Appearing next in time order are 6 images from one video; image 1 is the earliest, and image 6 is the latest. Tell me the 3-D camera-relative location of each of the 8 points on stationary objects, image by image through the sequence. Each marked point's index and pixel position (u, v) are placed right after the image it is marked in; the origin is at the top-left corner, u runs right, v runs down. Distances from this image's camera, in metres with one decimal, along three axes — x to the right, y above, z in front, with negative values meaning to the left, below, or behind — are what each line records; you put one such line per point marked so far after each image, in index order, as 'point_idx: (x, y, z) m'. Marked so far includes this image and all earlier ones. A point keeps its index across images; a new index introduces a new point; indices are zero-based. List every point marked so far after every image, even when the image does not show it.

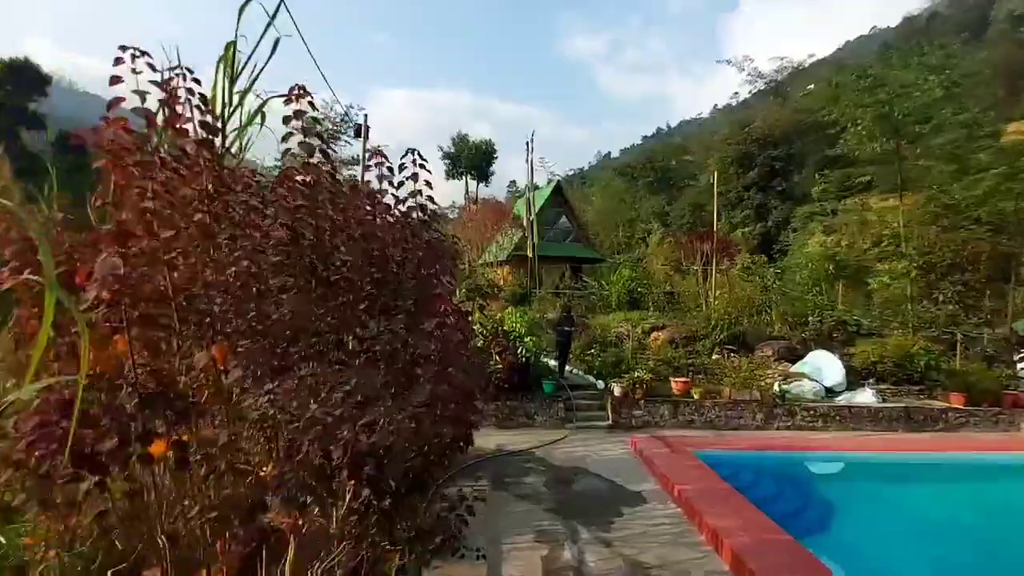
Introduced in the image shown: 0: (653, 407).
0: (+2.6, -2.2, +9.1) m
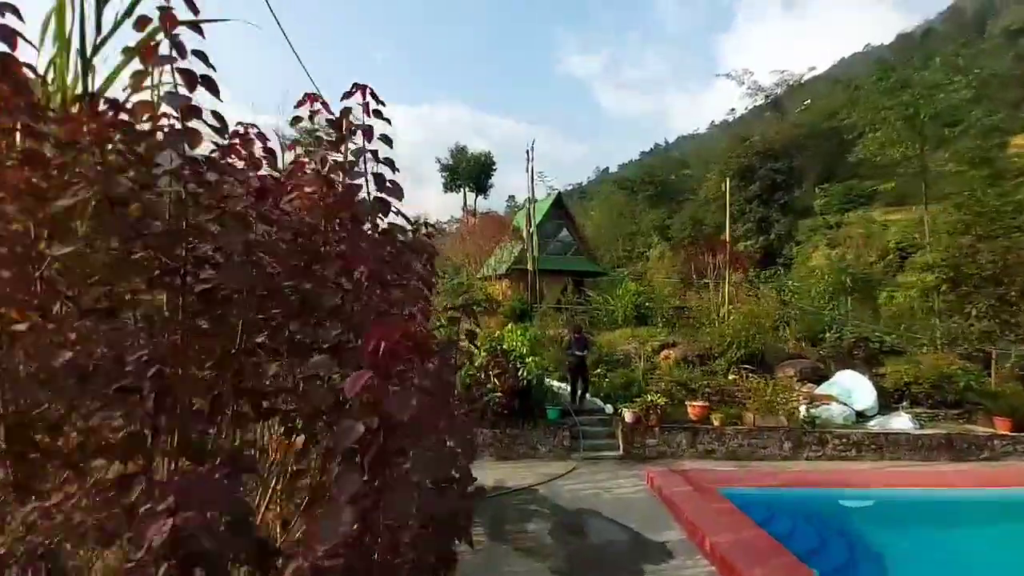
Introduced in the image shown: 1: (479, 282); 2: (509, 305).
0: (+2.6, -2.4, +8.2) m
1: (-1.1, +0.2, +16.8) m
2: (-0.1, -0.5, +15.9) m
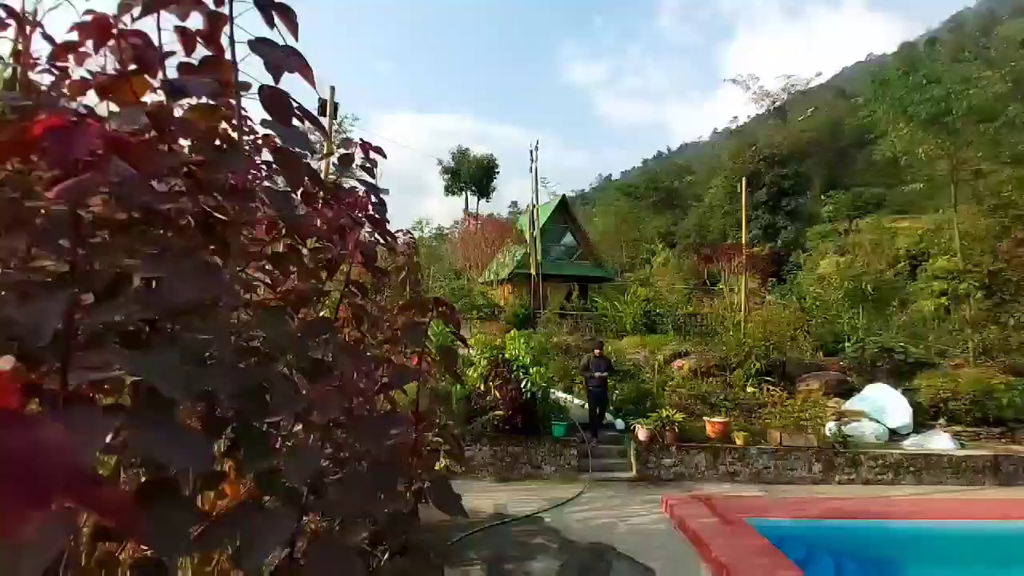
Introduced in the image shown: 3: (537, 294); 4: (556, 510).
0: (+2.6, -2.5, +7.4) m
1: (-1.0, 0.0, +16.1) m
2: (0.0, -0.7, +15.2) m
3: (+0.8, -0.2, +16.2) m
4: (+0.5, -2.7, +6.2) m
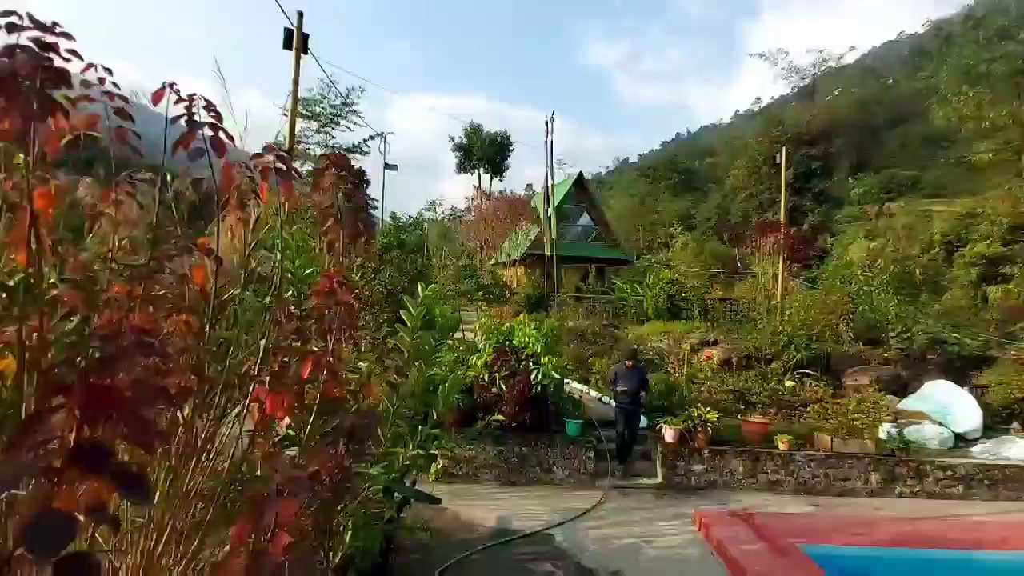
0: (+2.7, -2.2, +6.4) m
1: (-0.7, +0.6, +15.1) m
2: (+0.3, -0.1, +14.2) m
3: (+1.2, +0.4, +15.2) m
4: (+0.6, -2.5, +5.3) m
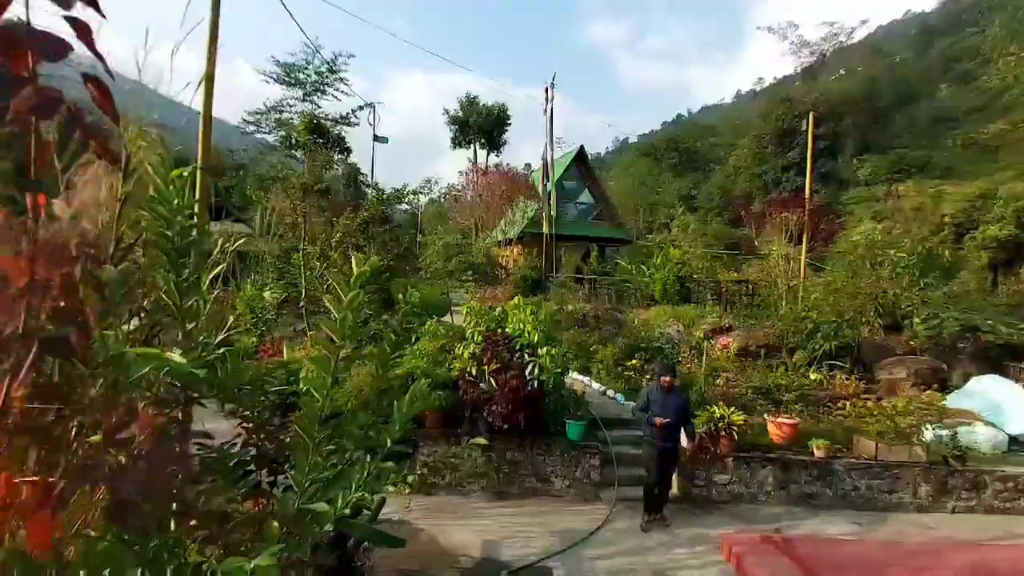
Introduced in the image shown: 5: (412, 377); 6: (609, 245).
0: (+2.6, -2.0, +5.5) m
1: (-0.8, +1.2, +14.1) m
2: (+0.2, +0.4, +13.2) m
3: (+1.1, +0.9, +14.1) m
4: (+0.5, -2.3, +4.4) m
5: (-1.2, -1.0, +5.8) m
6: (+3.6, +1.6, +18.2) m
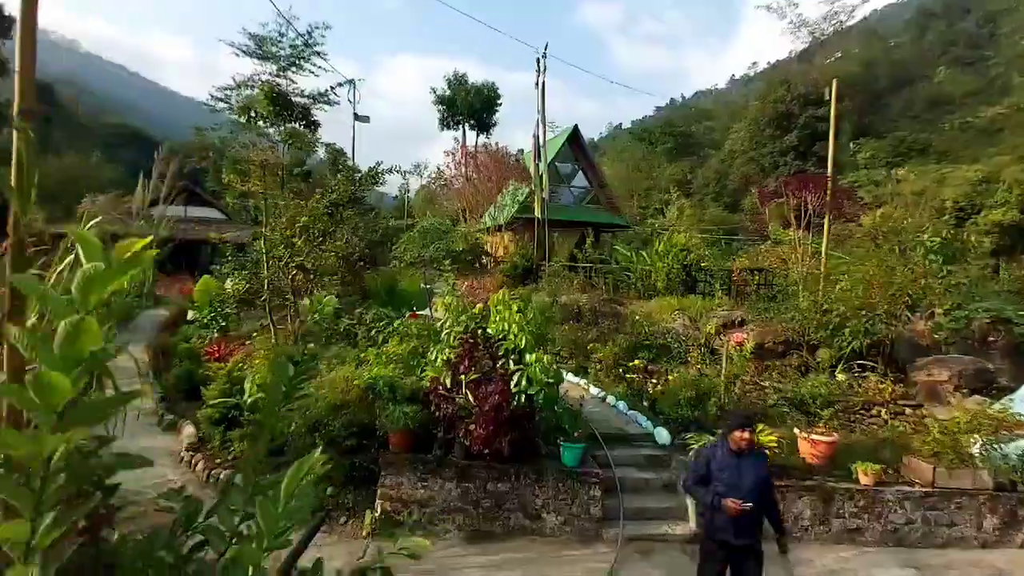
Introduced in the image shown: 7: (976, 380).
0: (+2.4, -1.9, +4.5) m
1: (-1.1, +1.5, +13.0) m
2: (-0.1, +0.6, +12.1) m
3: (+0.8, +1.2, +13.1) m
4: (+0.3, -2.3, +3.4) m
5: (-1.3, -1.0, +4.7) m
6: (+3.2, +2.0, +17.2) m
7: (+6.2, -1.2, +6.8) m
